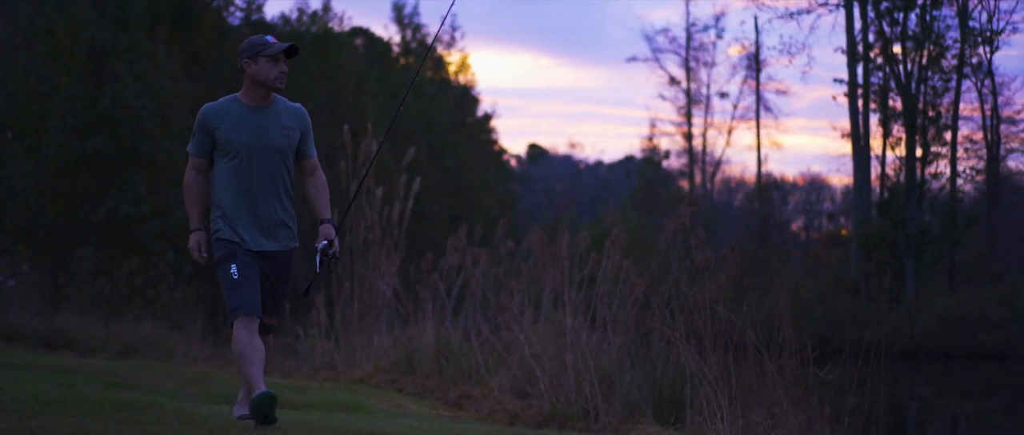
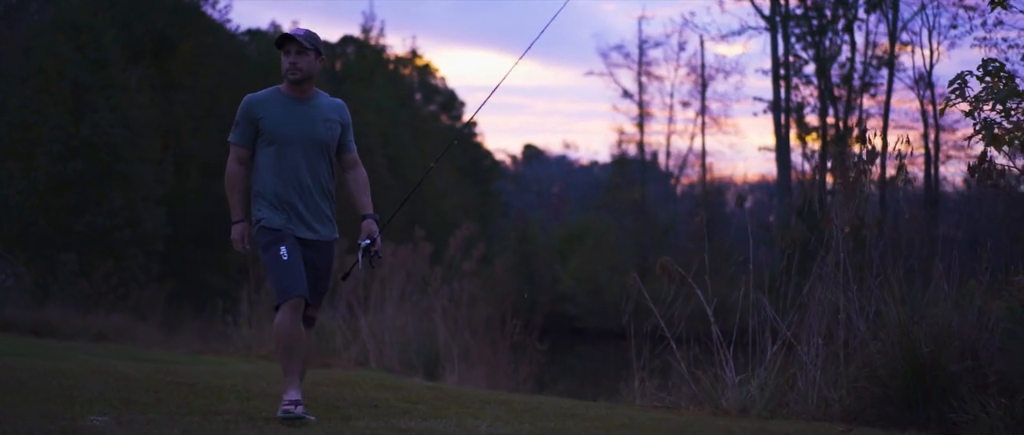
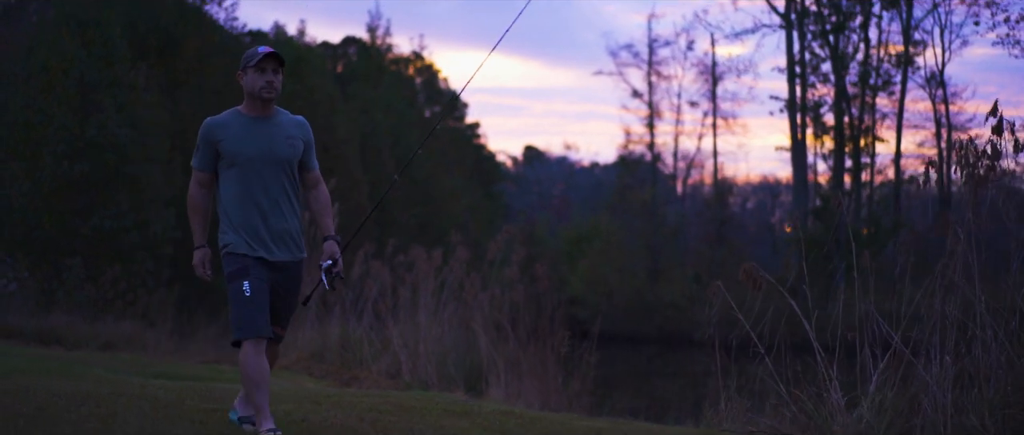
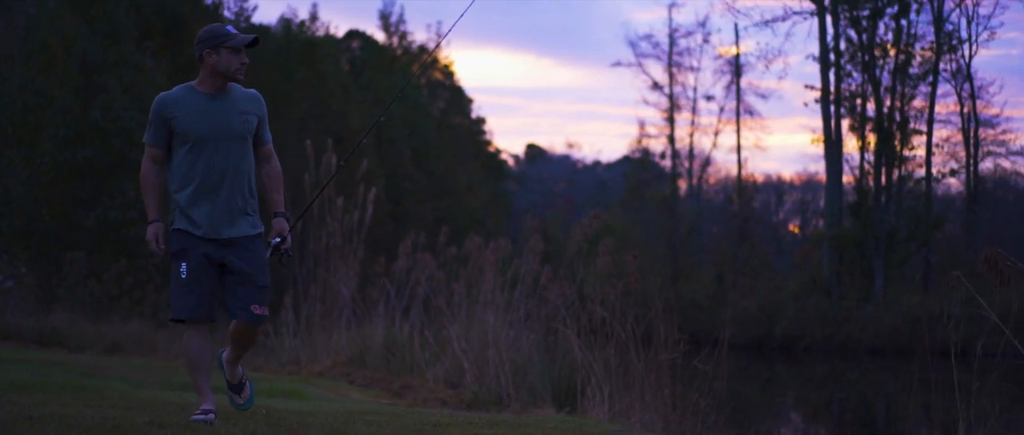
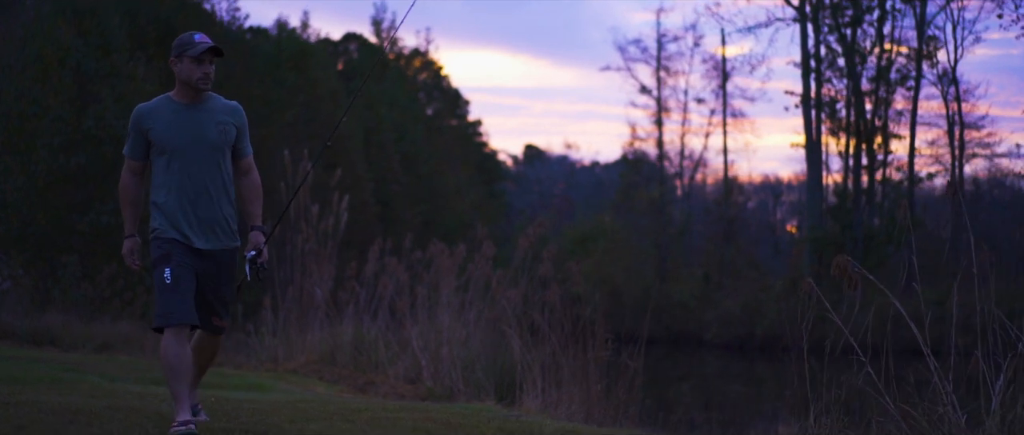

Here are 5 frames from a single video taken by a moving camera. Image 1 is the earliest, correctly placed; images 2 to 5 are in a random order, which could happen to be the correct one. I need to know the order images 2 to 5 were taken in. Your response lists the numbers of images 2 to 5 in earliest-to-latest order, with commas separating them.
4, 5, 3, 2
